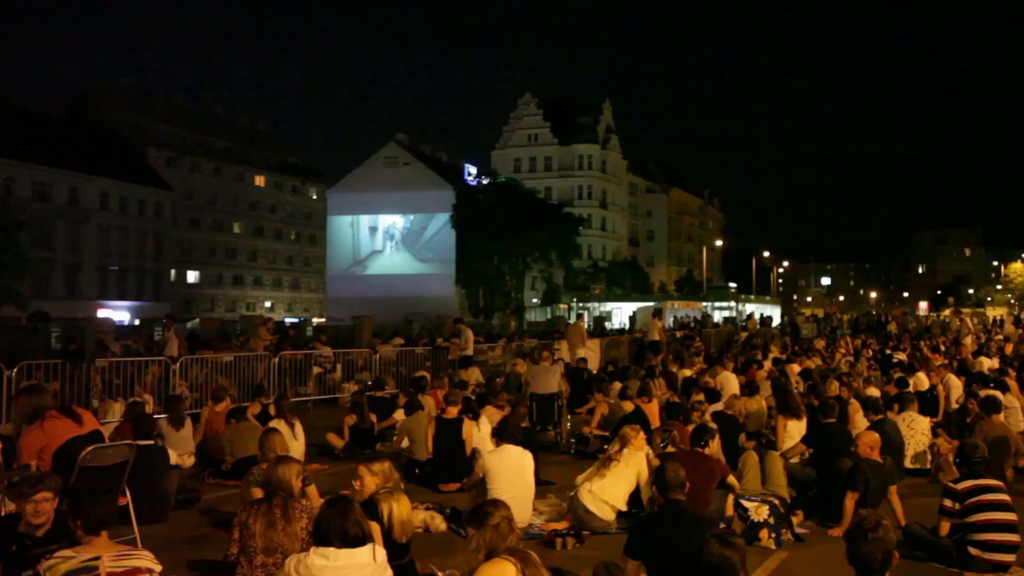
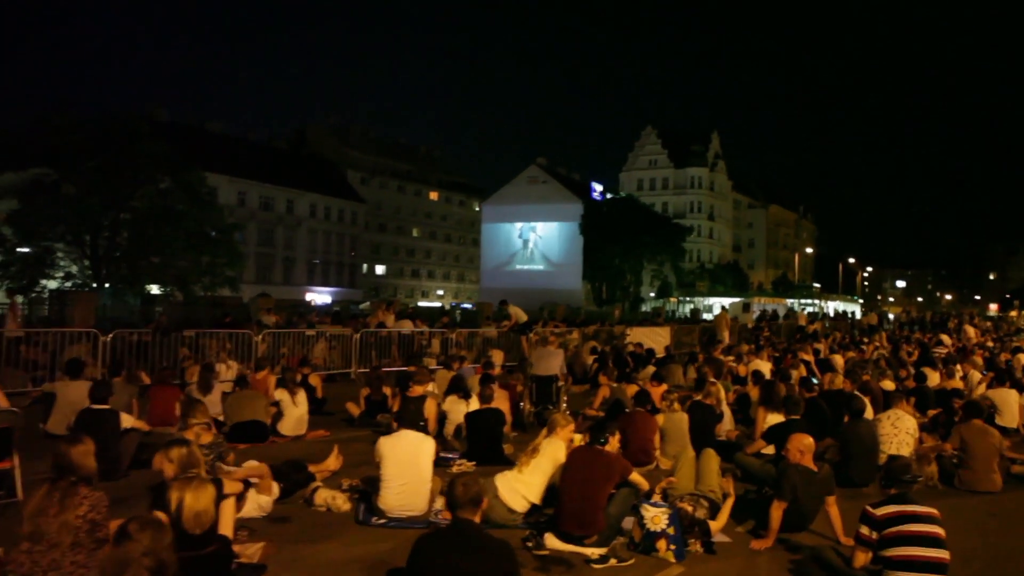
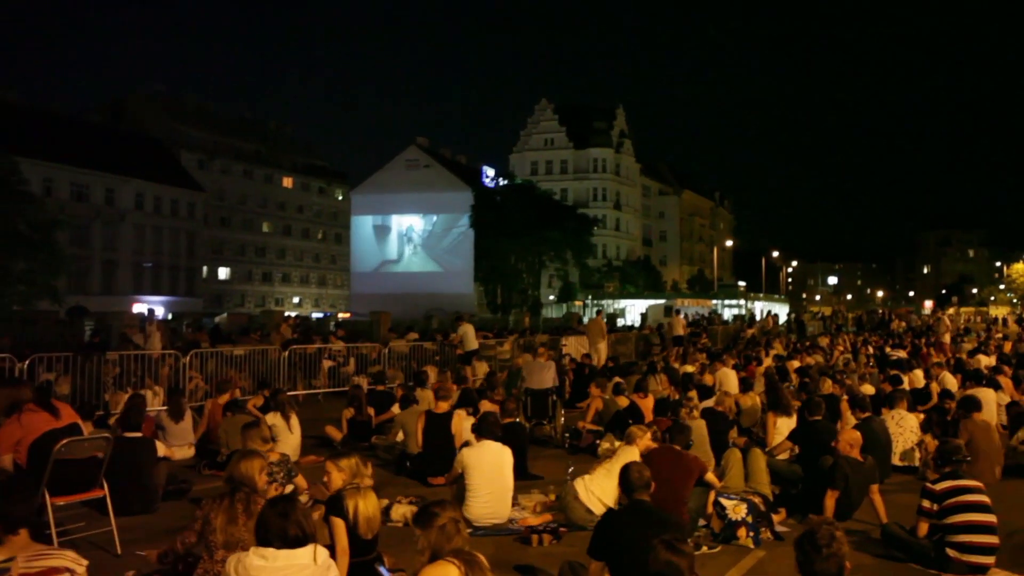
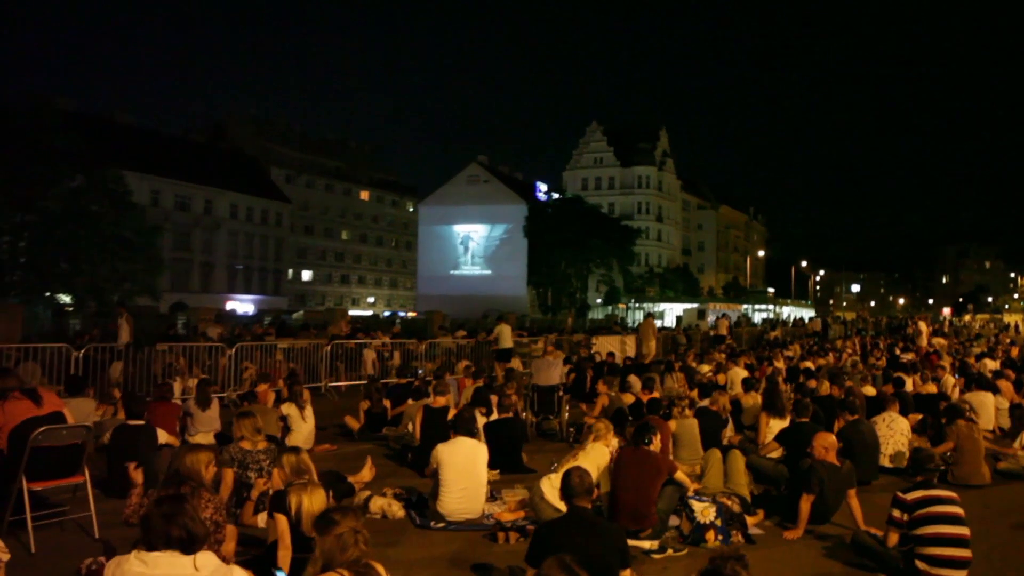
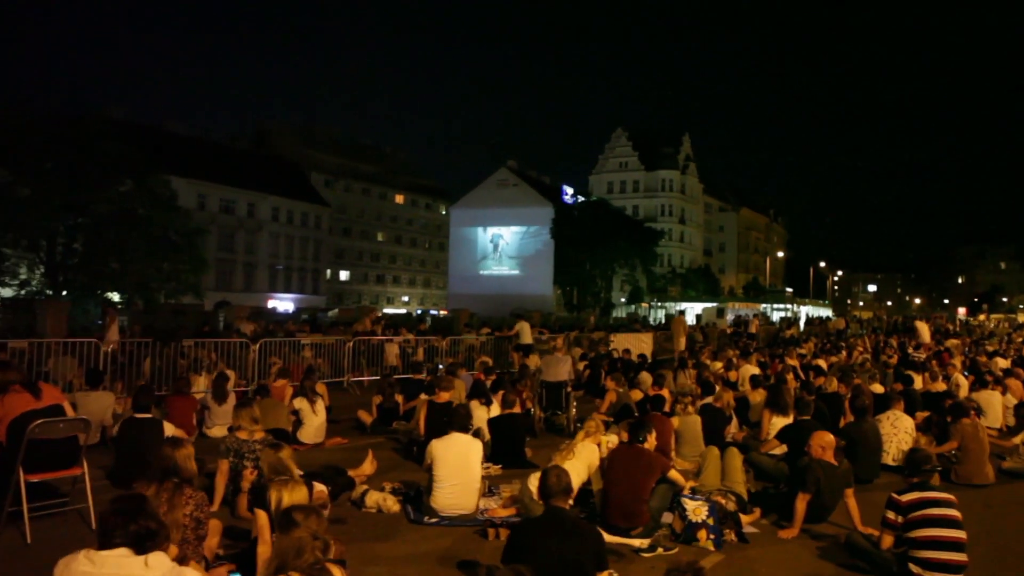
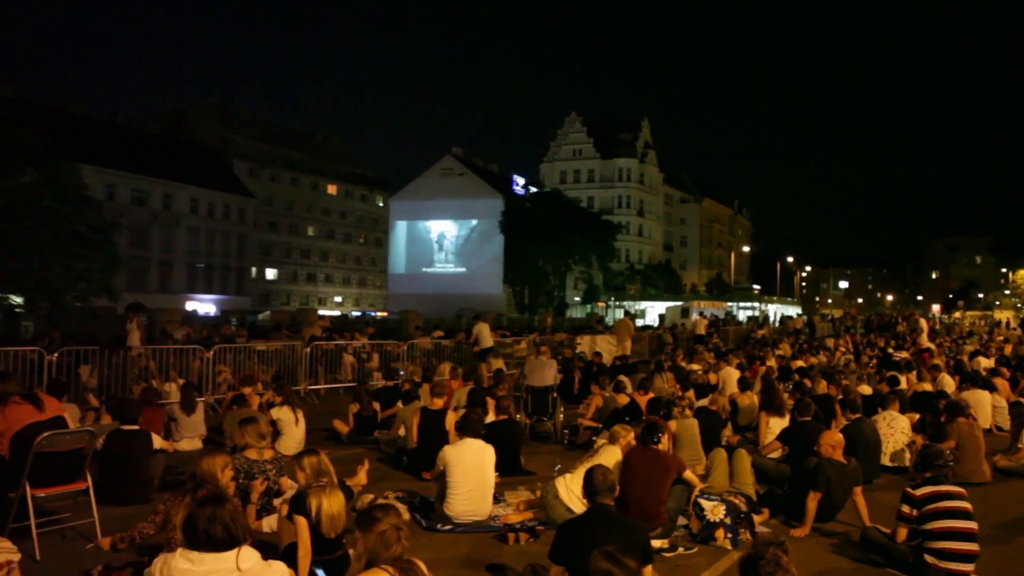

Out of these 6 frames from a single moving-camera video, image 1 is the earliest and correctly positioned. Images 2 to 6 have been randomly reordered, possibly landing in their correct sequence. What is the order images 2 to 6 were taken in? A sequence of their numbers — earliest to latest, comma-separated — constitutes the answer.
3, 6, 4, 5, 2
